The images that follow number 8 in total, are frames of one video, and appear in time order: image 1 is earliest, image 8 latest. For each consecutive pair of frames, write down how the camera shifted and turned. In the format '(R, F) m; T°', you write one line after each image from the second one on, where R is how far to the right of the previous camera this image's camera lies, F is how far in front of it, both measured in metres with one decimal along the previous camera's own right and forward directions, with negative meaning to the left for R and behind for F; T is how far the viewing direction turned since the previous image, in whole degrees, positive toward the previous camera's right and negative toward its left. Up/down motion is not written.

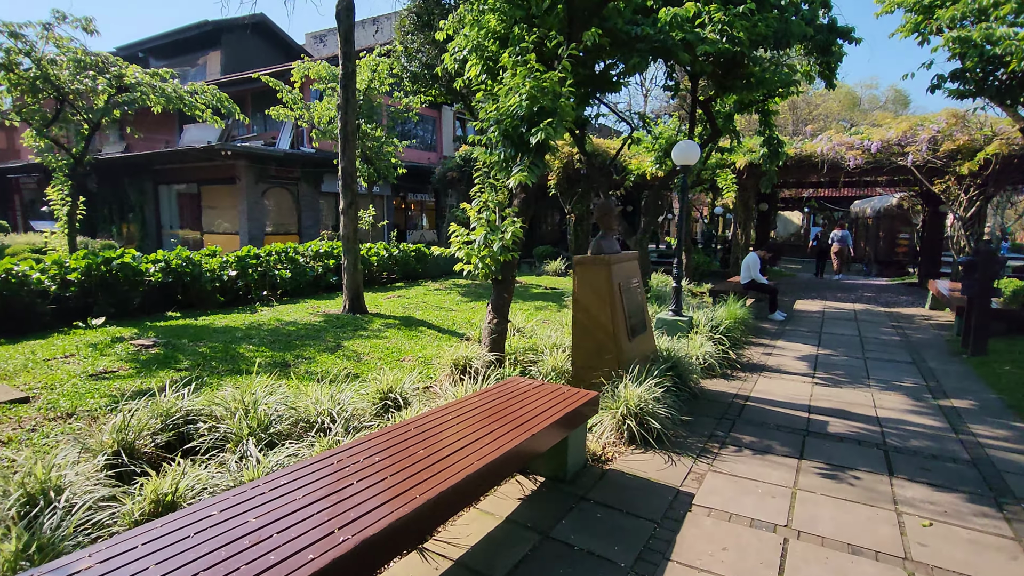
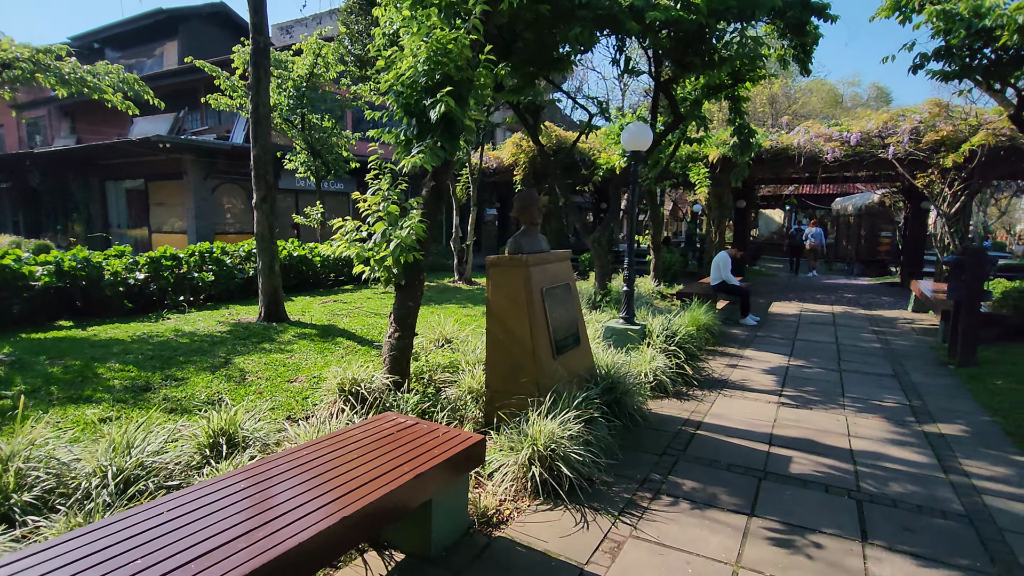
(+0.7, +0.9) m; +1°
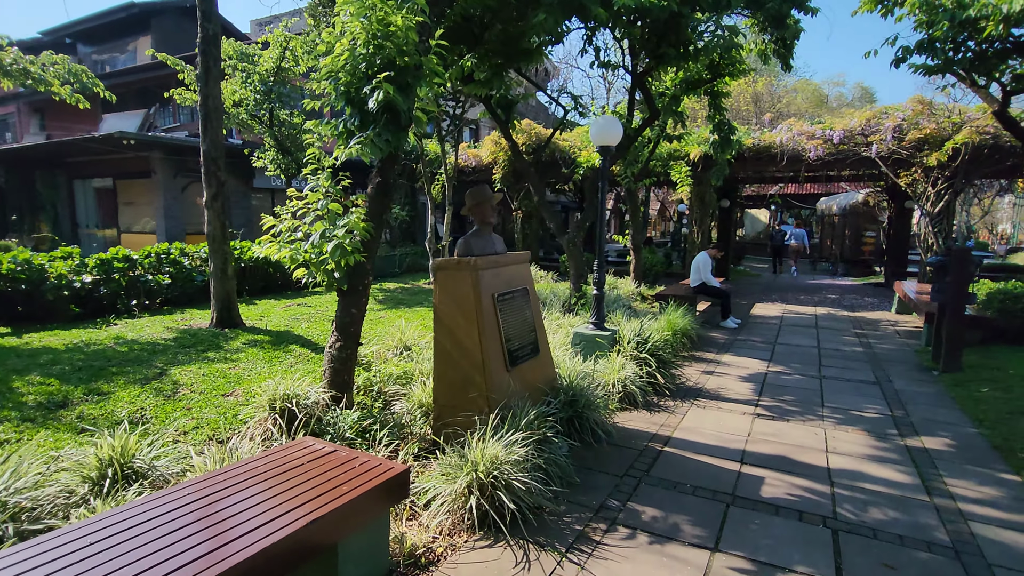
(+0.3, +0.3) m; +1°
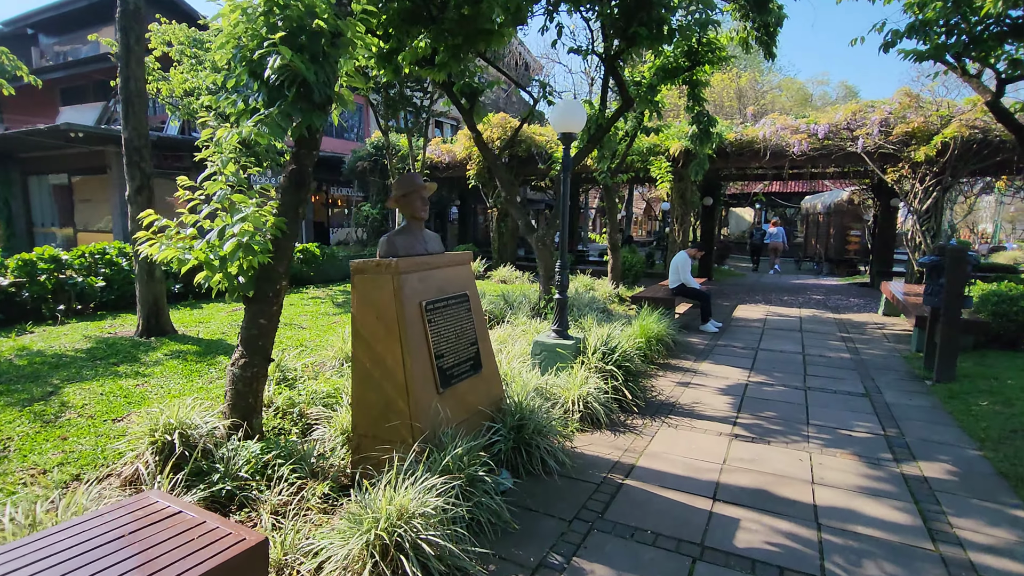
(+0.3, +0.6) m; +1°
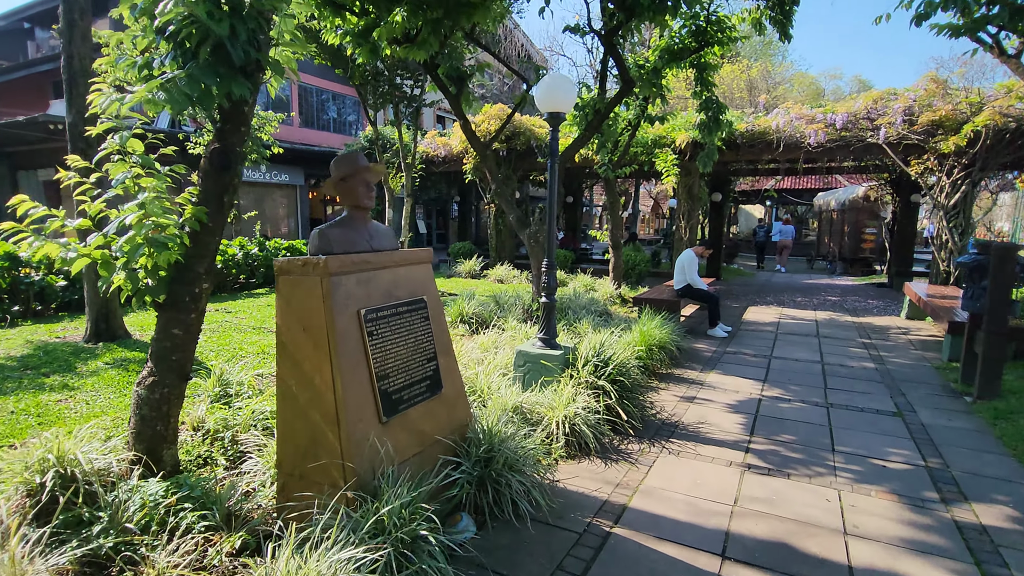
(+0.2, +0.6) m; -1°
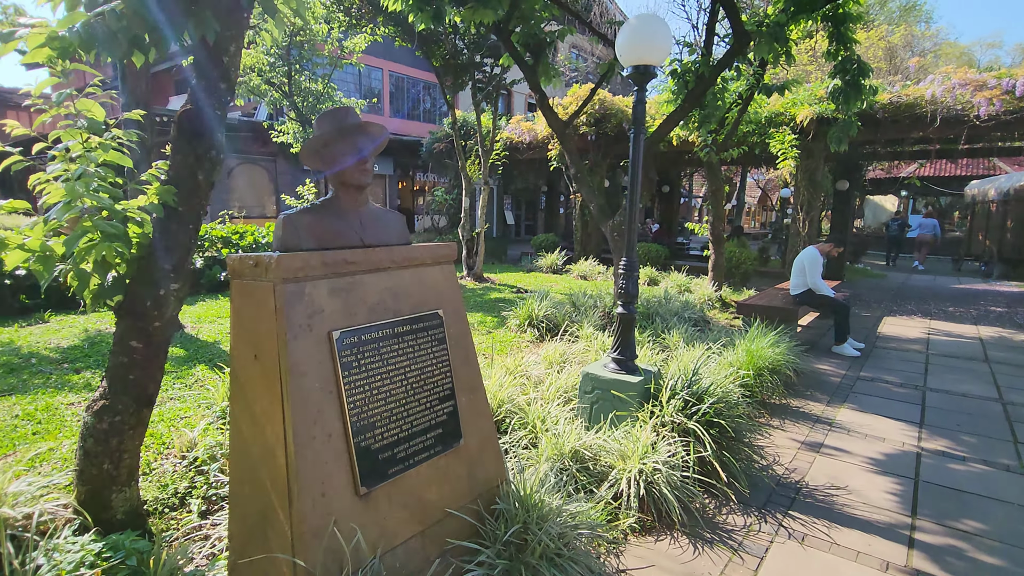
(+0.2, +0.9) m; -10°
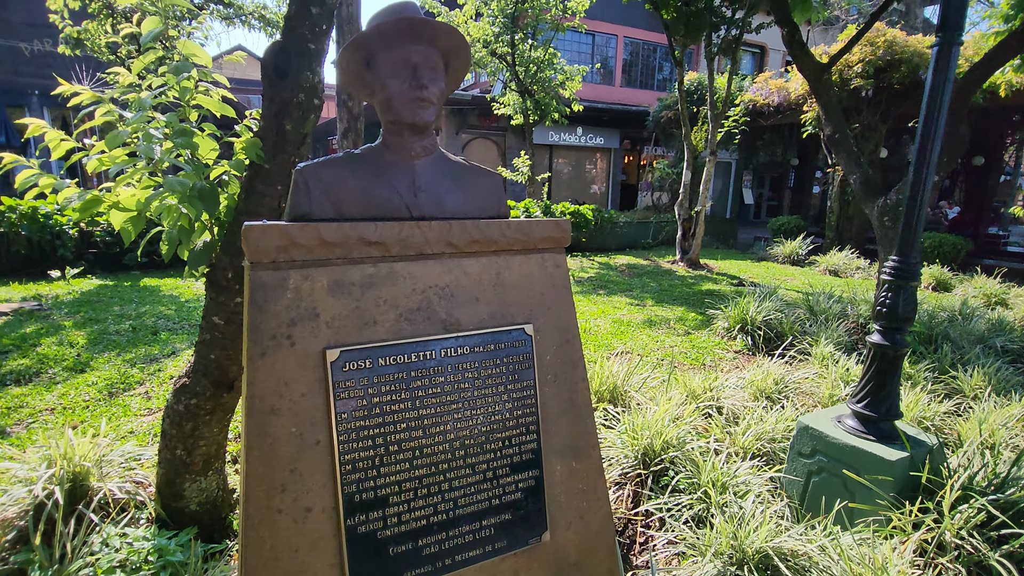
(+0.2, +0.9) m; -24°
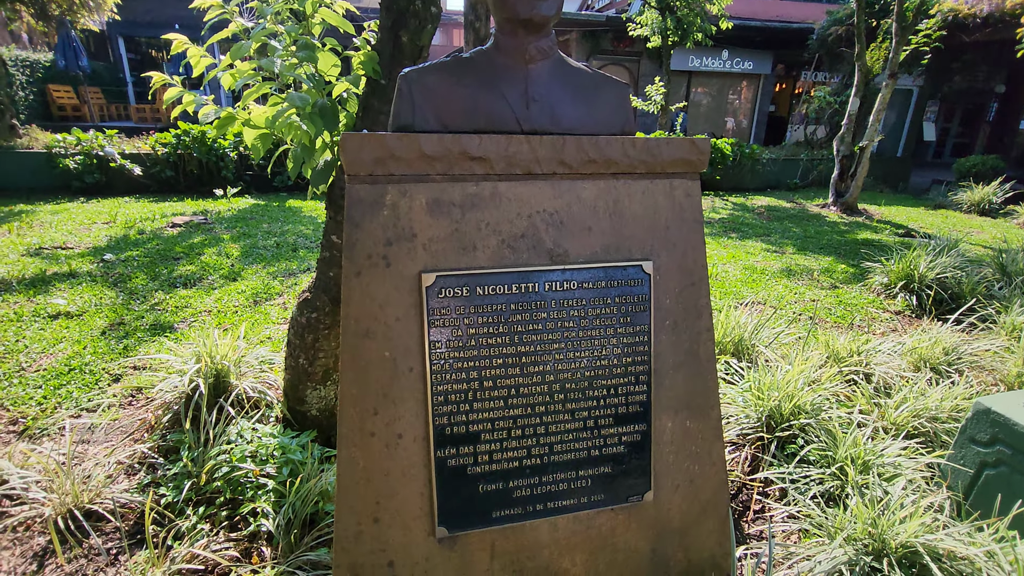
(0.0, +0.1) m; -12°
